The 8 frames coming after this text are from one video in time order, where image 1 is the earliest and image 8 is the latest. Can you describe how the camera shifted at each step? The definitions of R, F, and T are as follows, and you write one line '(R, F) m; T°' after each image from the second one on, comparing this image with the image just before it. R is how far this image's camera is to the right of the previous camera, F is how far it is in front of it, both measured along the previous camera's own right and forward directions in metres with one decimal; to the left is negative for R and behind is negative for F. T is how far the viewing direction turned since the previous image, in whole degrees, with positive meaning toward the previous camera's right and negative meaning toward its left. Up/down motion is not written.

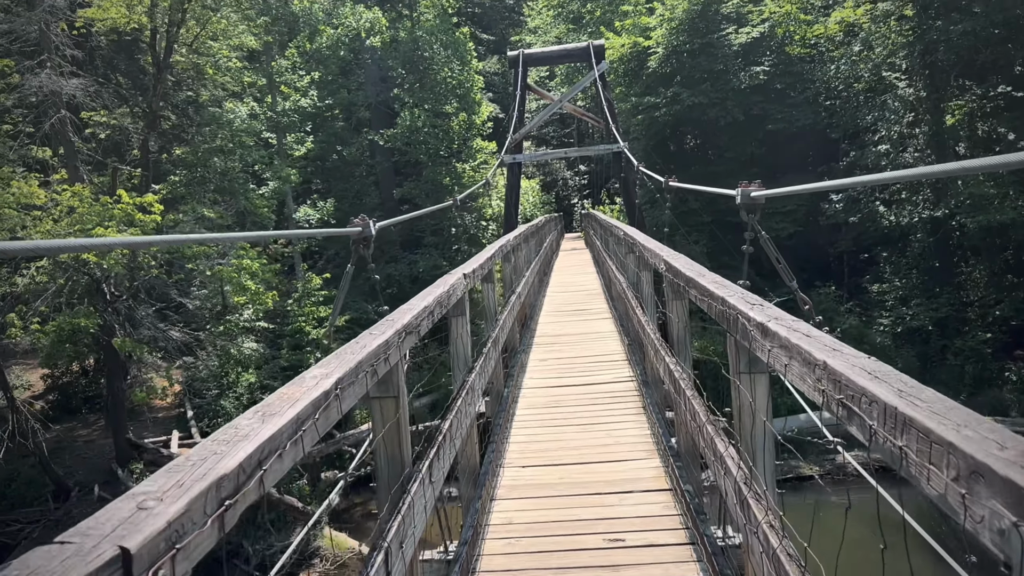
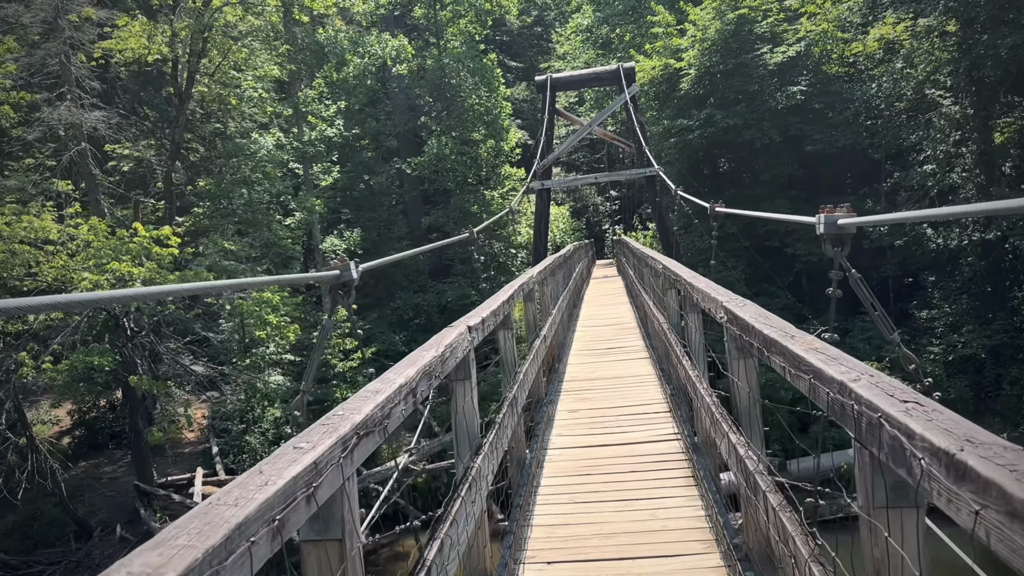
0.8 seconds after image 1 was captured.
(0.0, +0.5) m; -3°
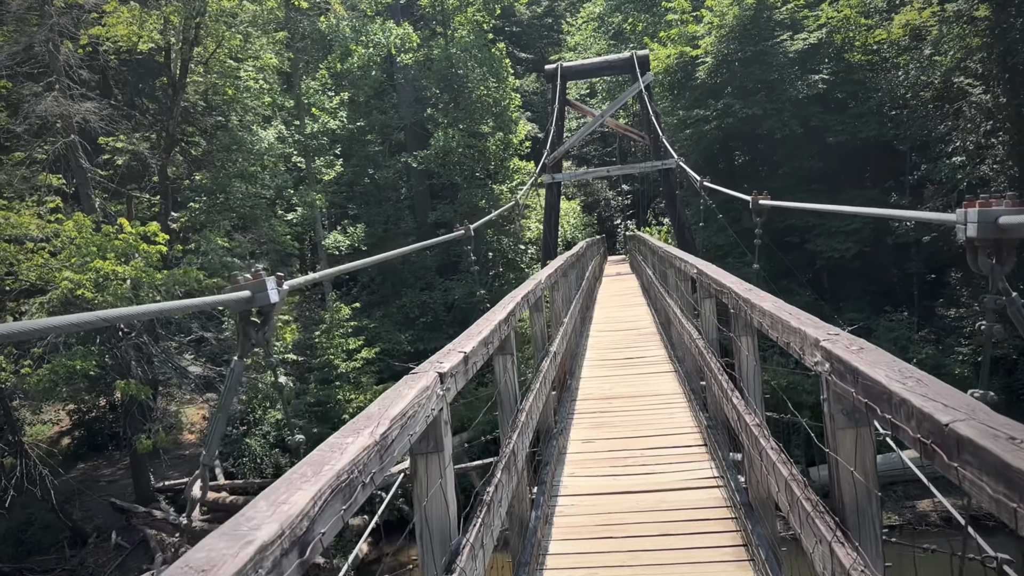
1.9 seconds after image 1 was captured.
(0.0, +0.5) m; -1°
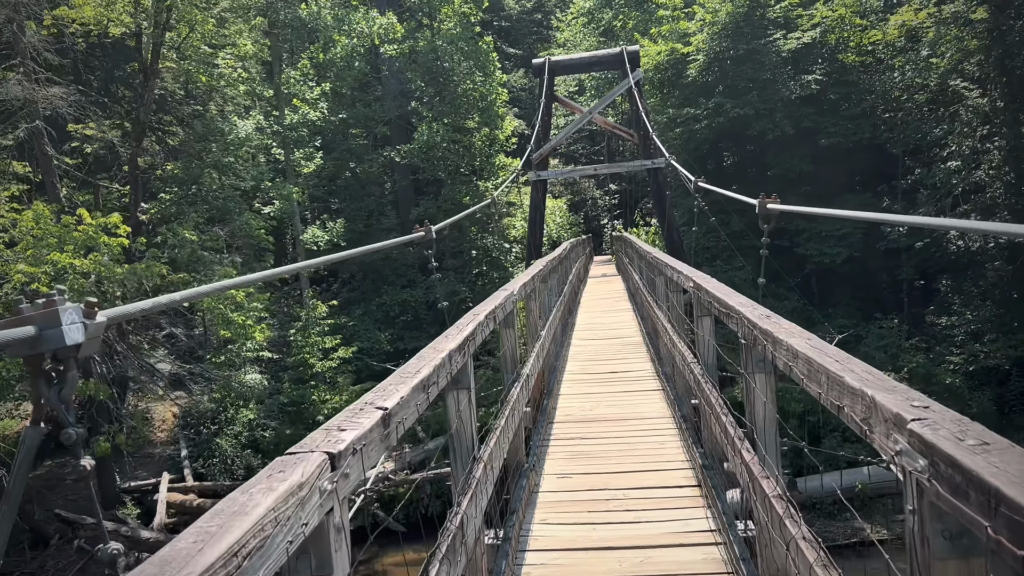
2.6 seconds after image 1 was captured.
(+0.1, +0.4) m; +1°
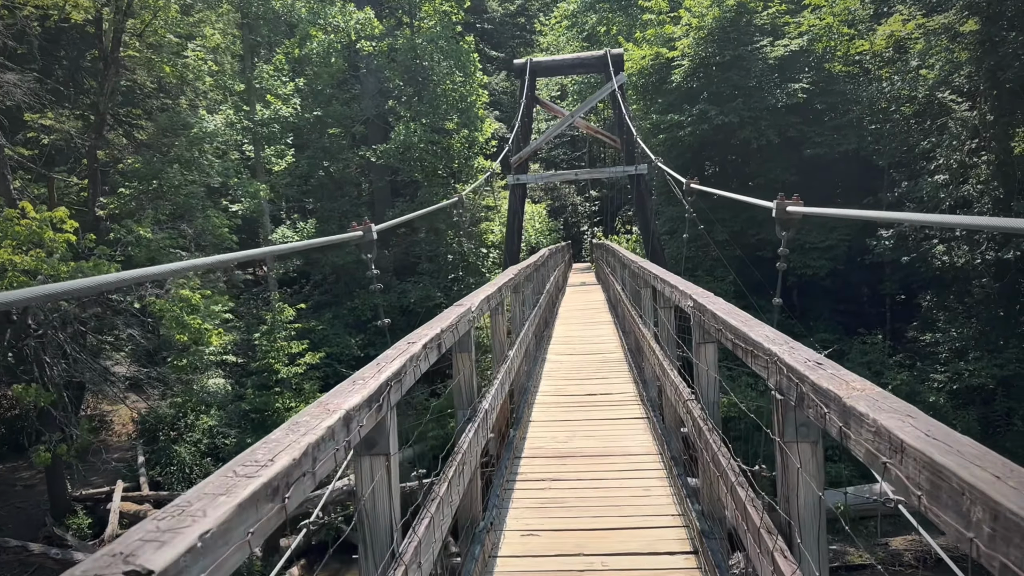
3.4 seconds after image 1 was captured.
(+0.1, +0.5) m; +2°
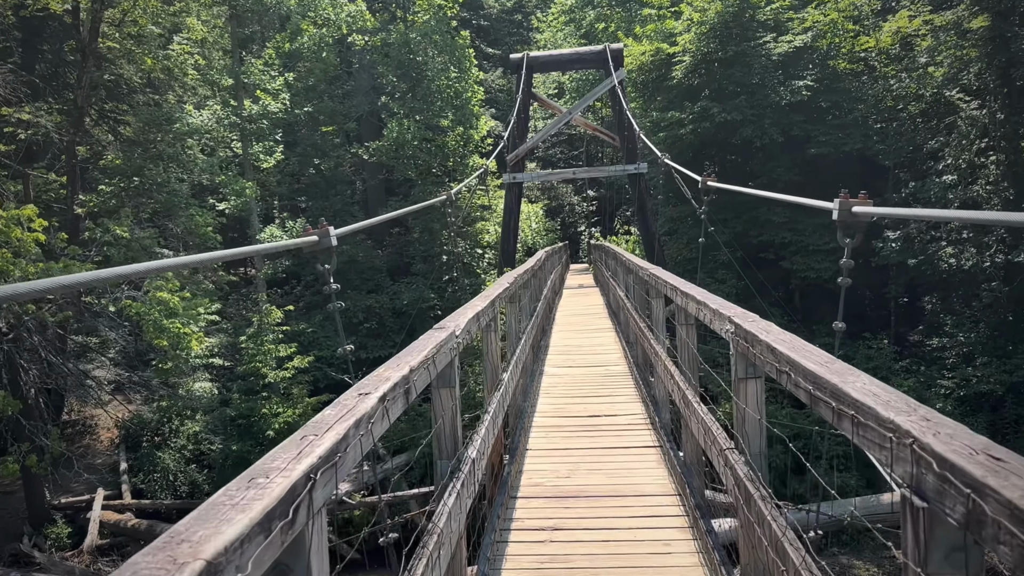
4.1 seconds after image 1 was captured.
(0.0, +0.4) m; 0°
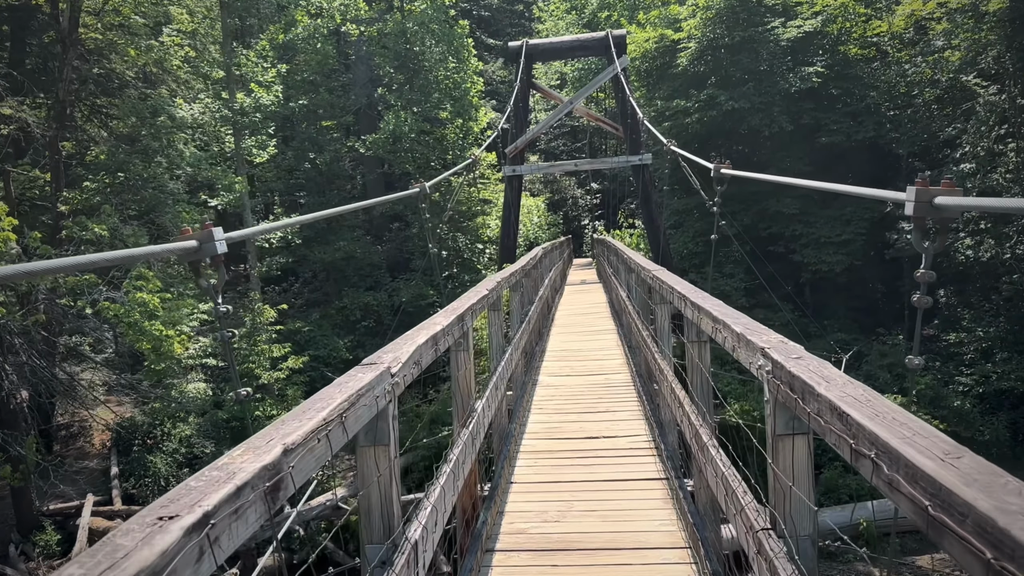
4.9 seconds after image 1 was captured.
(+0.1, +0.4) m; 0°
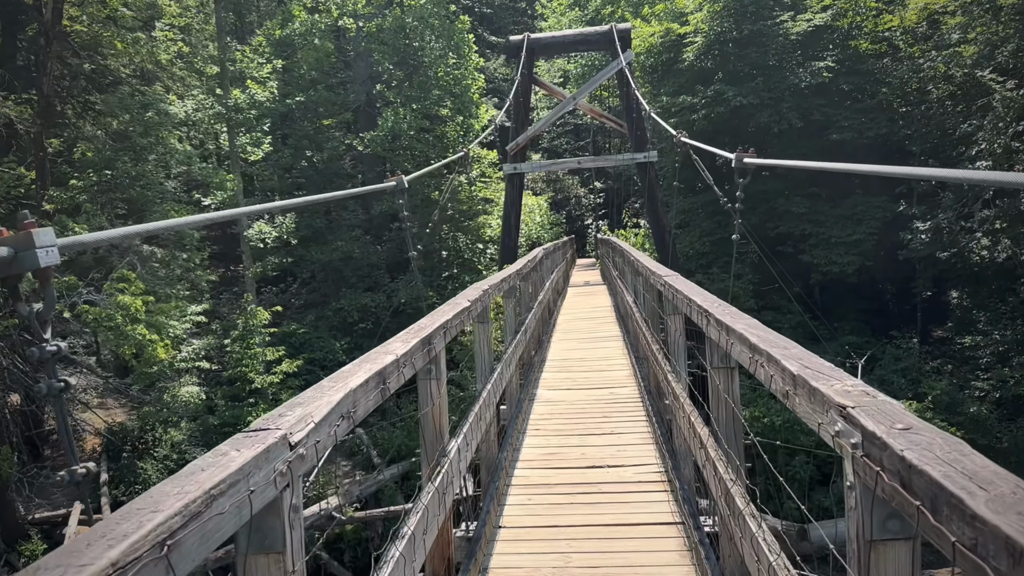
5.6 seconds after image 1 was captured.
(0.0, +0.4) m; 0°
